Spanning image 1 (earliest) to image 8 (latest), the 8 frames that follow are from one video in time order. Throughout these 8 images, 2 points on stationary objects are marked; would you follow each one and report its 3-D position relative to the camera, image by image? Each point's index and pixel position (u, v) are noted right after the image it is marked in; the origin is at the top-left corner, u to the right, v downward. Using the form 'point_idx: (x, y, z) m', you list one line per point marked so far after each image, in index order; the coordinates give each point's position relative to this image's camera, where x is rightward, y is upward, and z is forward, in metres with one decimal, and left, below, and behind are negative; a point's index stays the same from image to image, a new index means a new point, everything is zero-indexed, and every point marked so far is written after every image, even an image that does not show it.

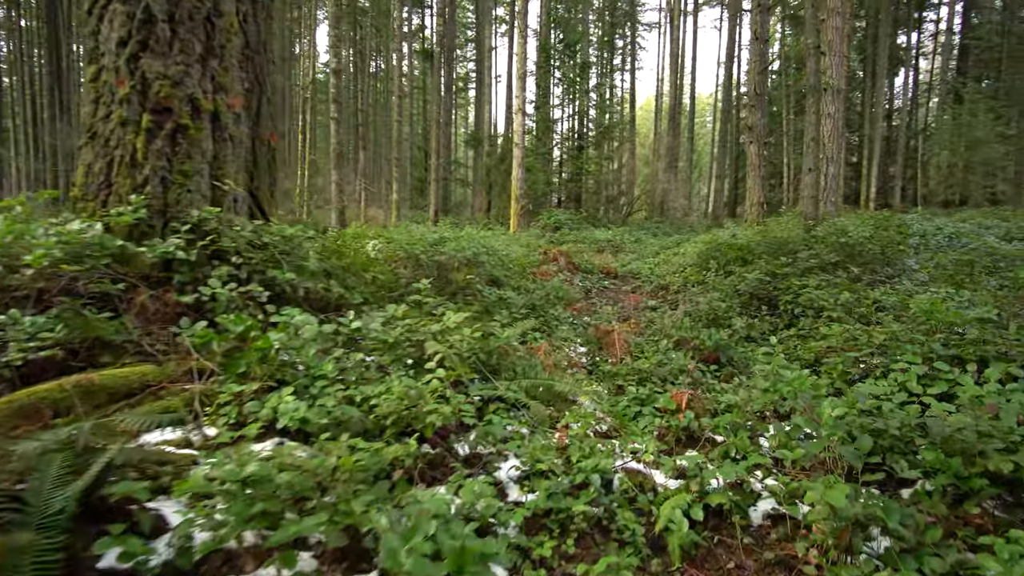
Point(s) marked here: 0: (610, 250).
0: (+3.0, +1.2, +17.5) m
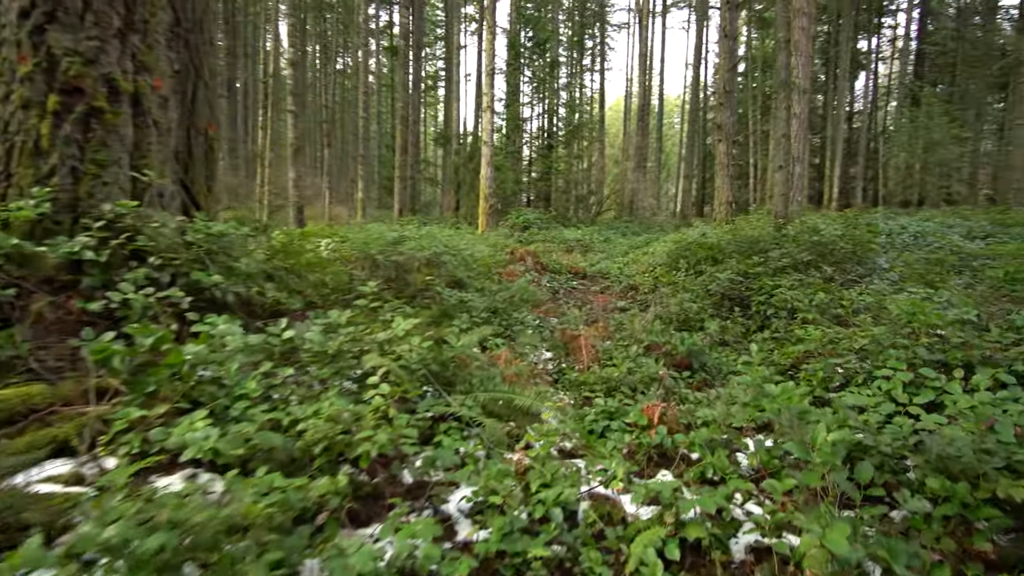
0: (+2.0, +1.2, +17.2) m
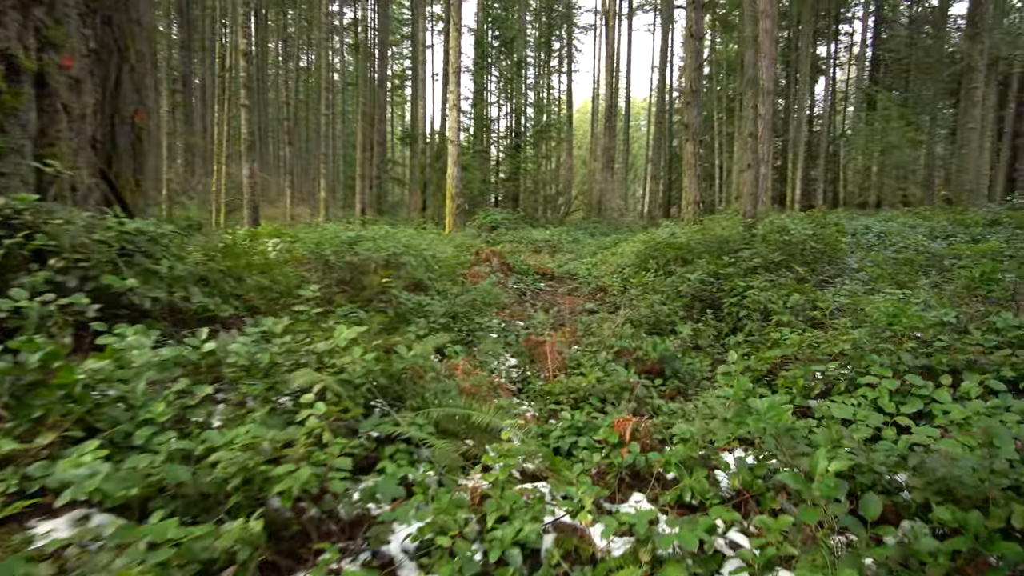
0: (+1.0, +1.1, +17.0) m
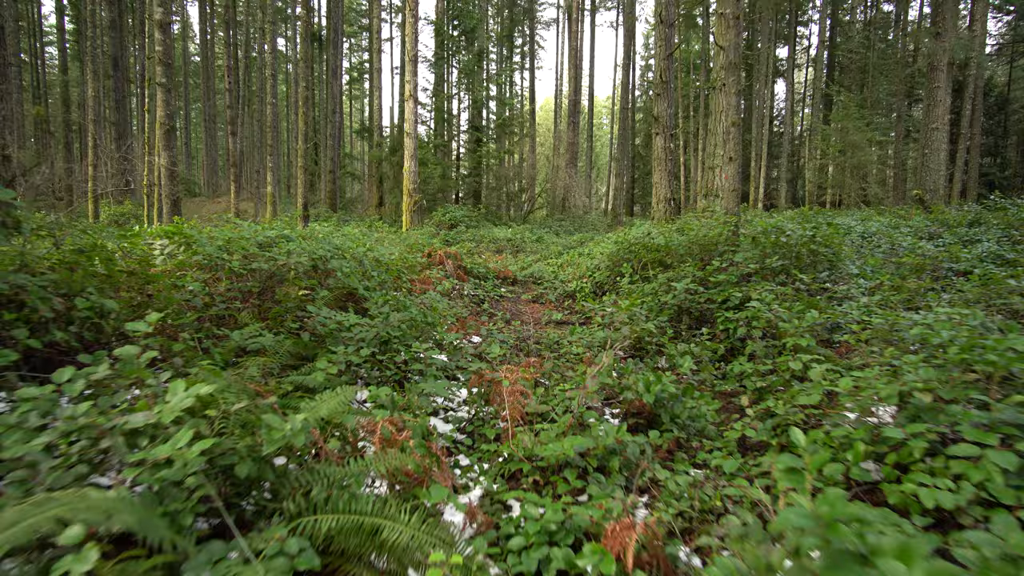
0: (-0.1, +1.1, +15.8) m
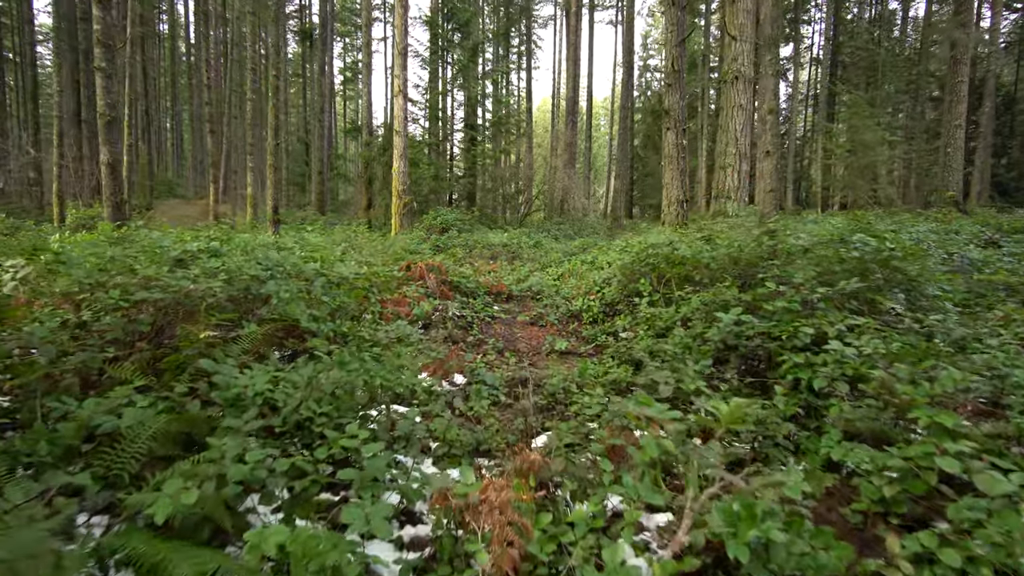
0: (-0.2, +0.8, +14.4) m
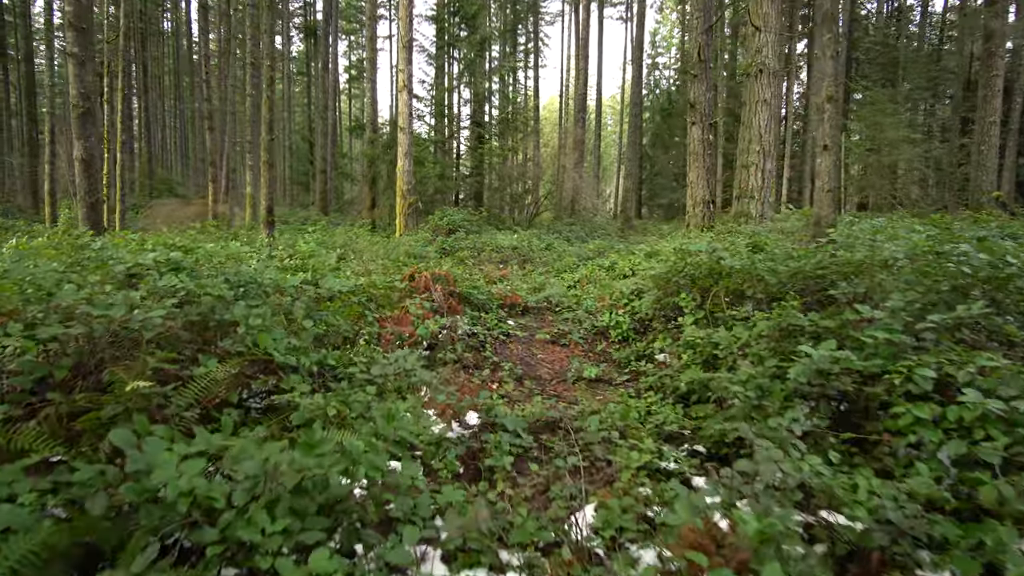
0: (+0.1, +0.6, +13.5) m
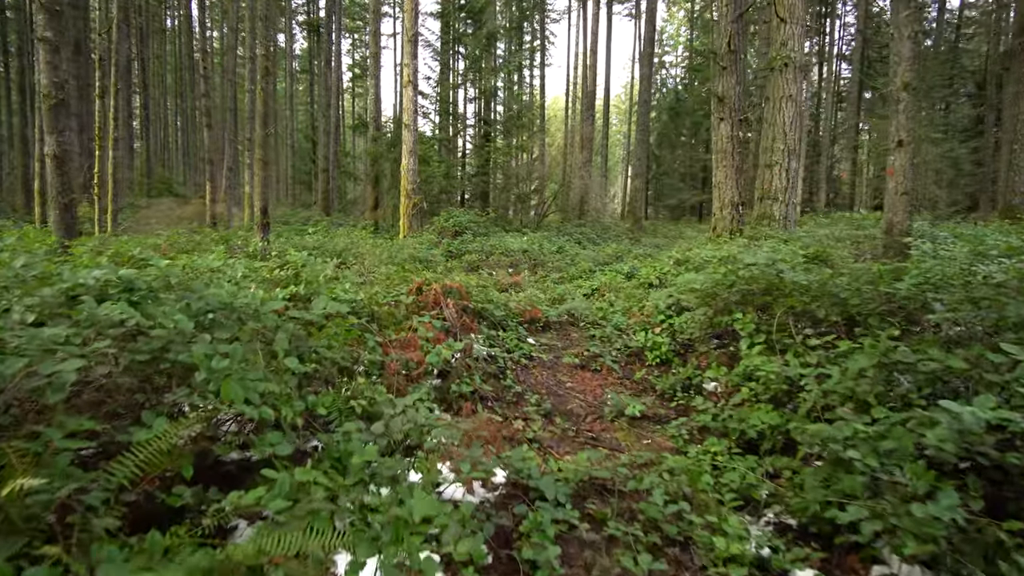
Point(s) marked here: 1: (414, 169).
0: (+0.3, +0.5, +12.6) m
1: (-2.9, +3.6, +16.9) m
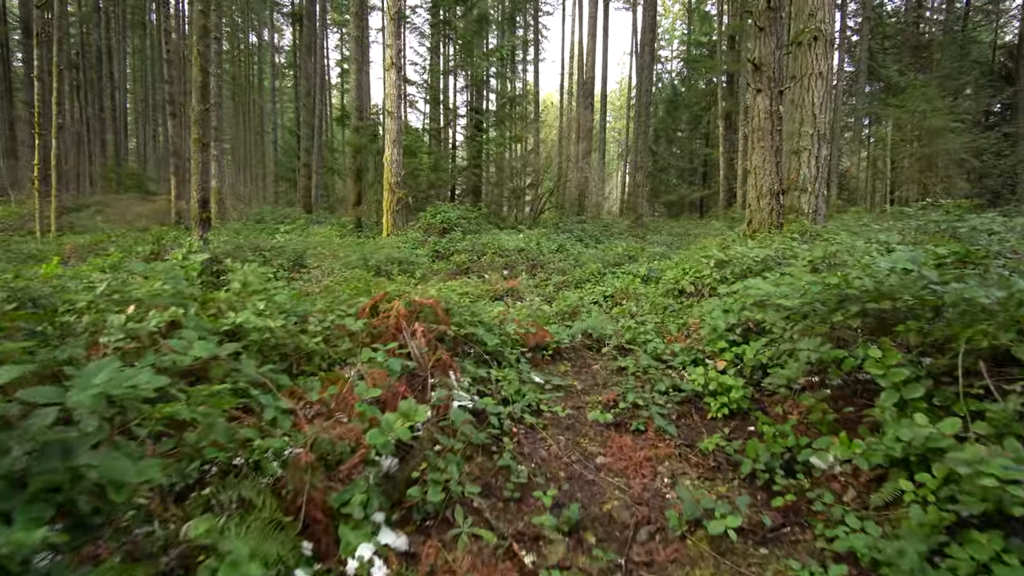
0: (+0.3, +0.4, +10.7) m
1: (-3.1, +3.5, +15.0) m
